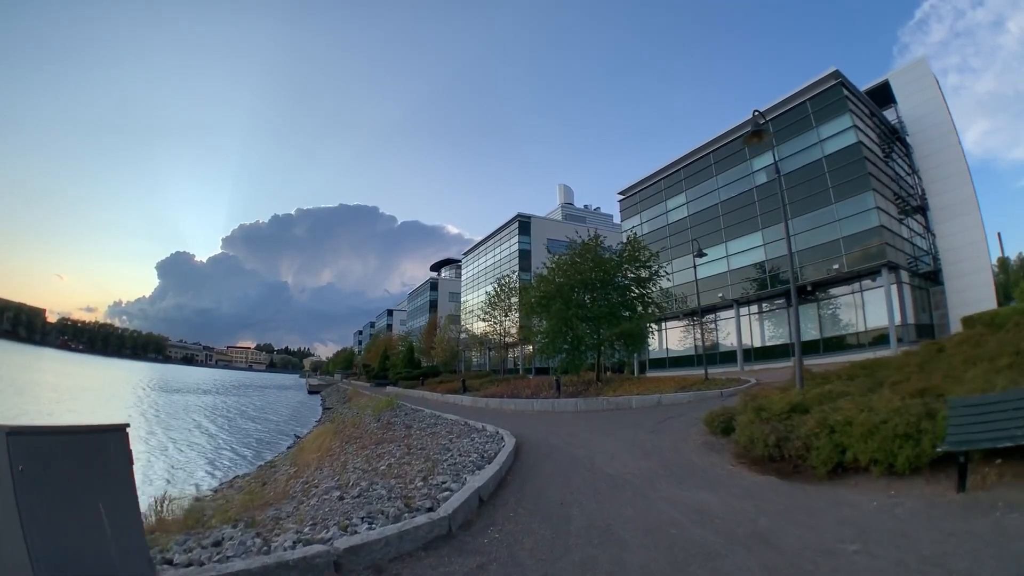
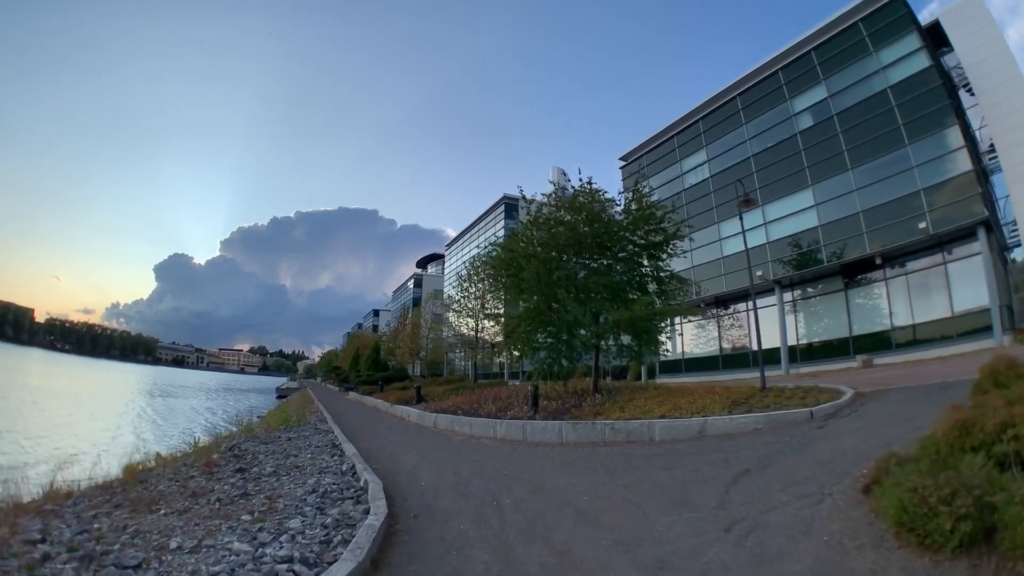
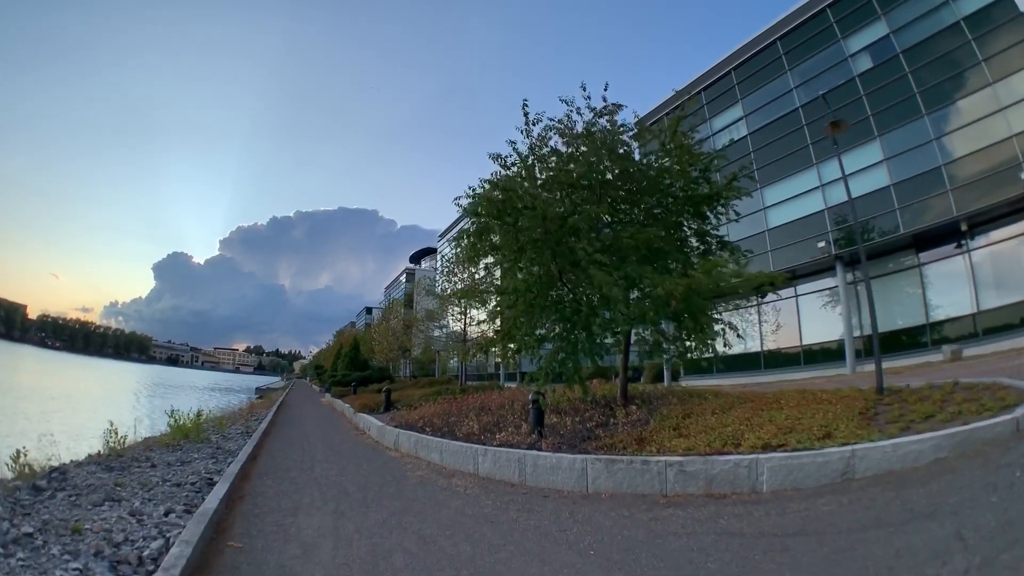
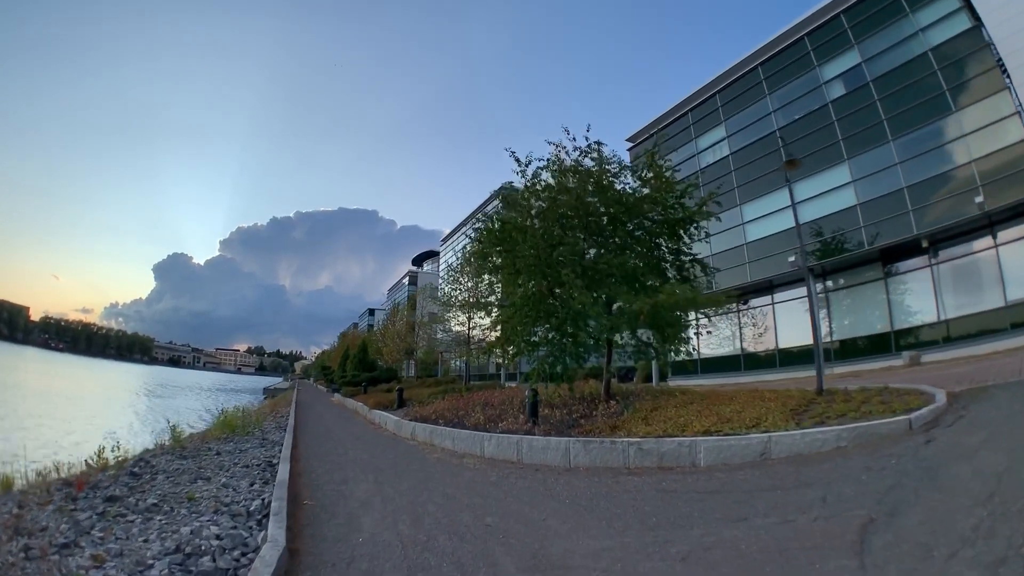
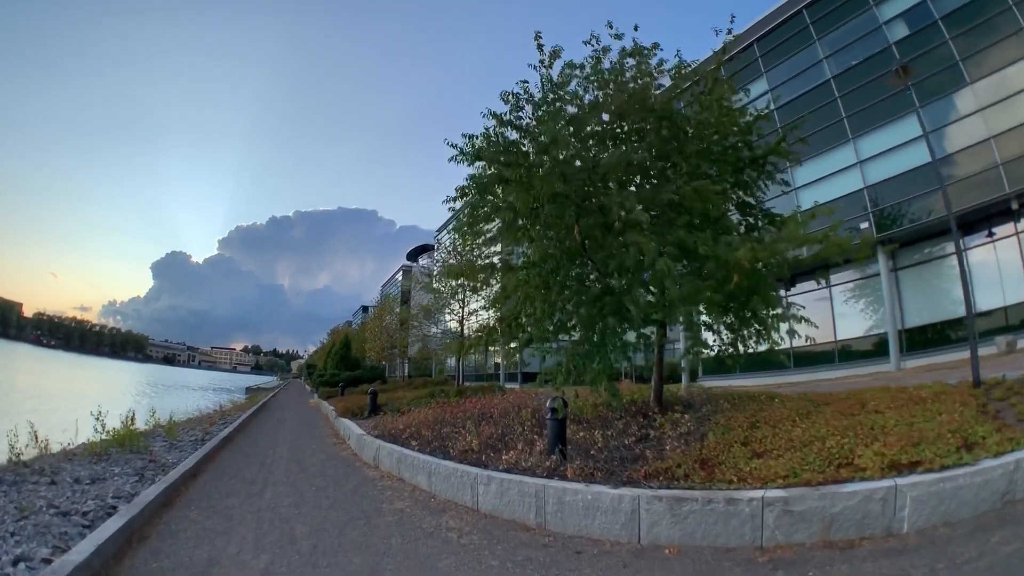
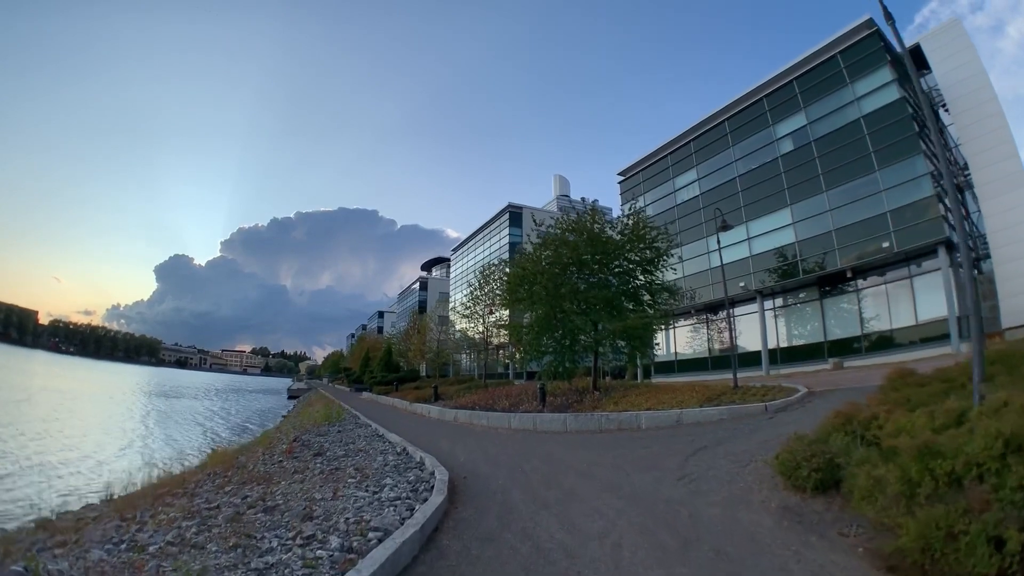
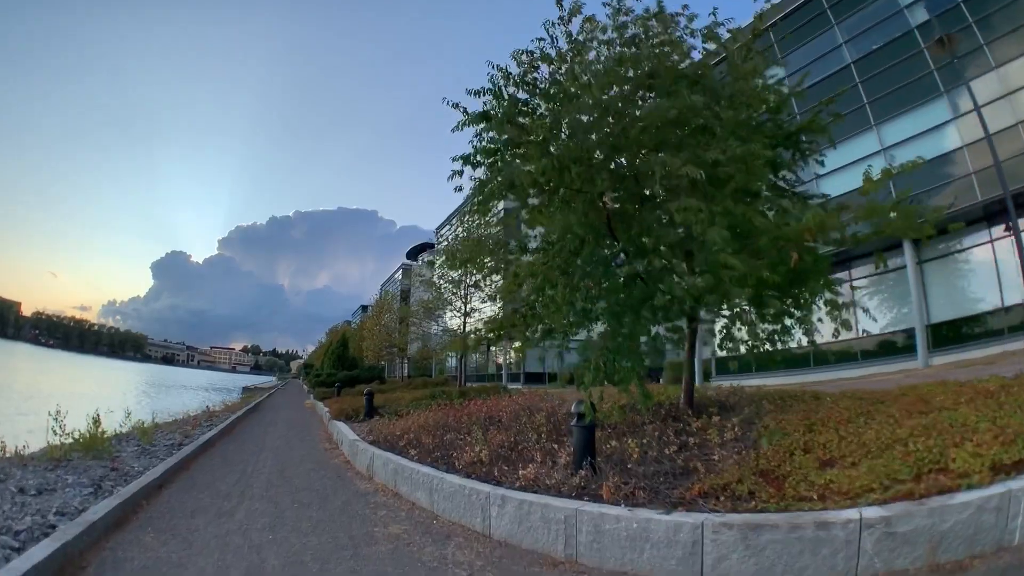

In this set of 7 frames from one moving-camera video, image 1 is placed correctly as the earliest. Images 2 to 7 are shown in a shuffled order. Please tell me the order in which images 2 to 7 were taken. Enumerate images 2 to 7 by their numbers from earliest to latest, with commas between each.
6, 2, 4, 3, 5, 7
